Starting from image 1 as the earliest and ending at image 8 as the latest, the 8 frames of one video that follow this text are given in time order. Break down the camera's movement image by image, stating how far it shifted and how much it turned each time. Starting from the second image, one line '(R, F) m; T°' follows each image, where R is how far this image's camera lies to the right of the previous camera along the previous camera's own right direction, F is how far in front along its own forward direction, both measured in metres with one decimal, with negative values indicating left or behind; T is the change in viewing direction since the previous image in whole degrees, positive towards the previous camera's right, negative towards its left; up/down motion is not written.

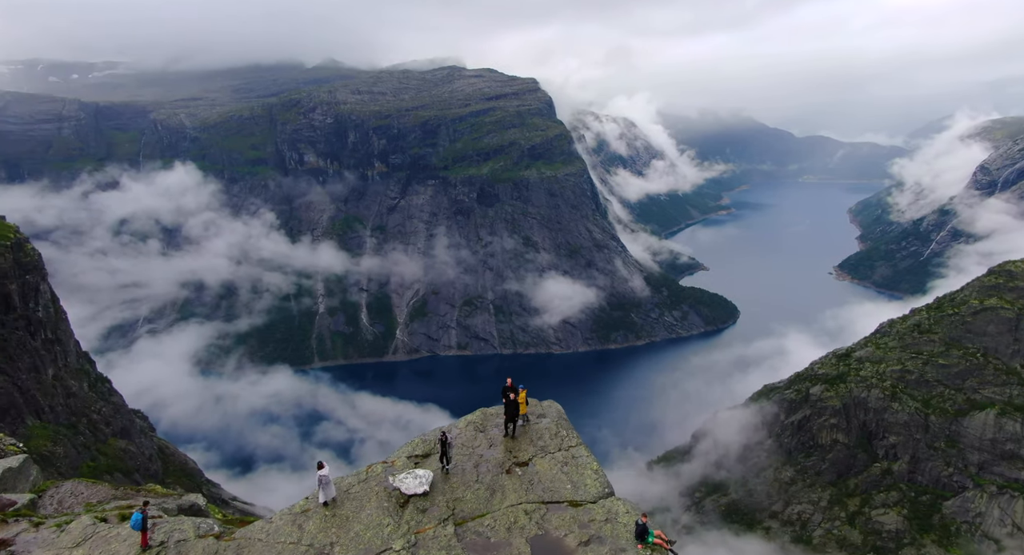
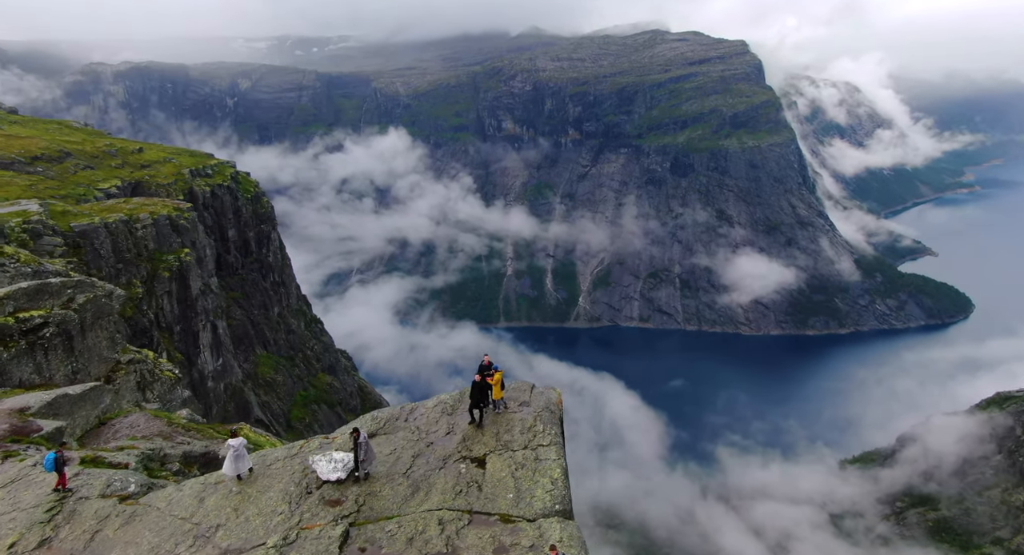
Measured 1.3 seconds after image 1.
(+5.6, +5.5) m; -11°
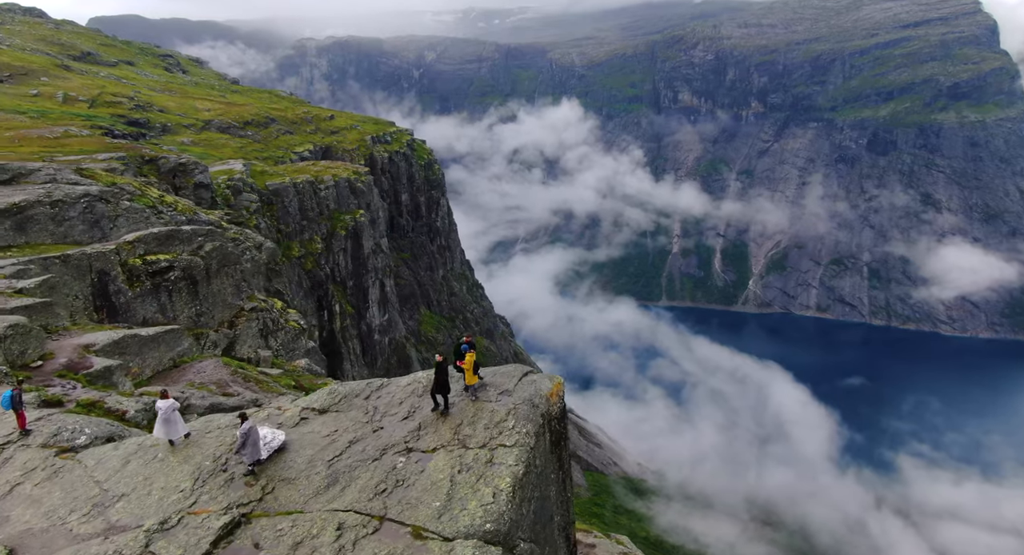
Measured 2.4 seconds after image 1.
(+4.4, +4.3) m; -11°
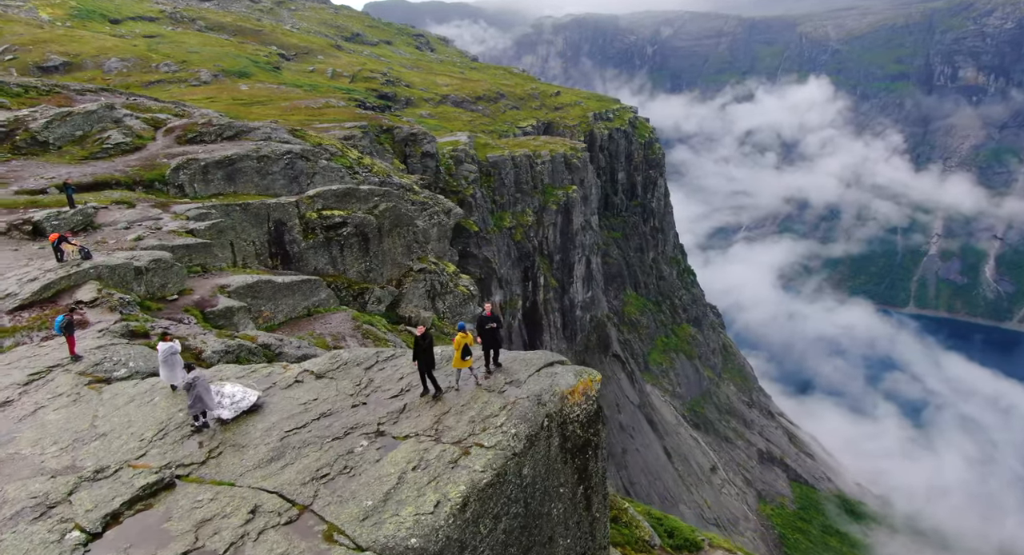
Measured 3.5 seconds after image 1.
(+4.2, +3.9) m; -16°
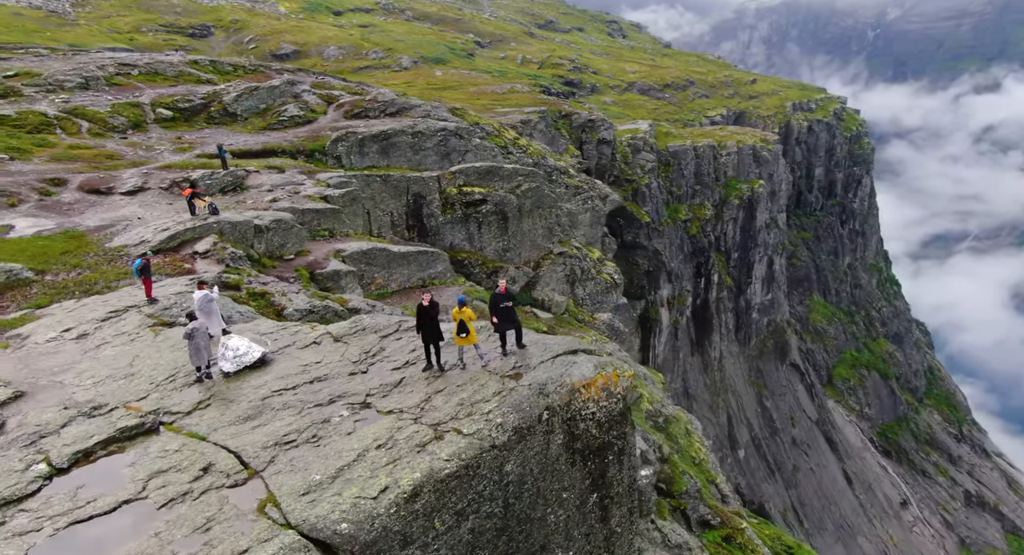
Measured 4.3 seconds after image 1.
(+3.2, +2.3) m; -13°
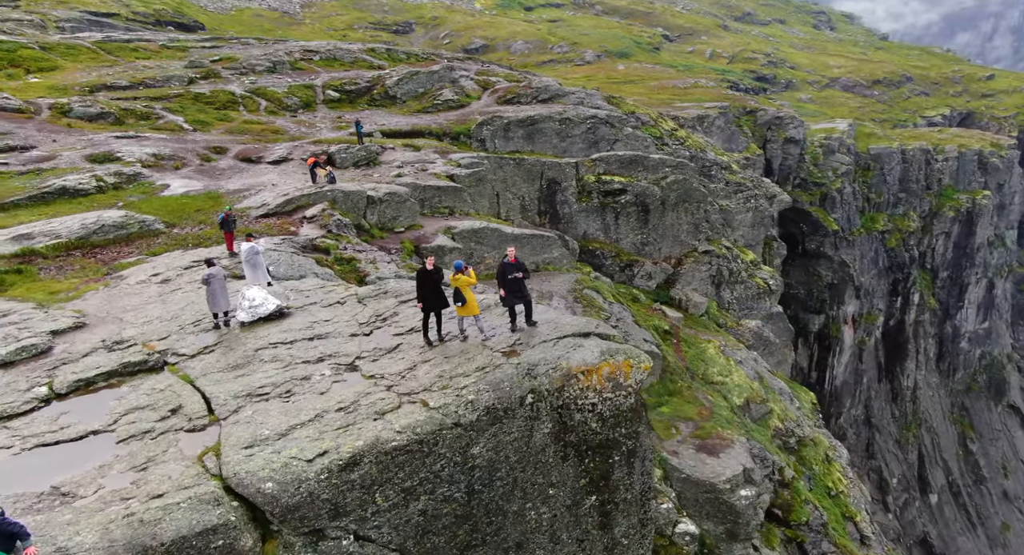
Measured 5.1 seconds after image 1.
(+3.1, +2.0) m; -13°
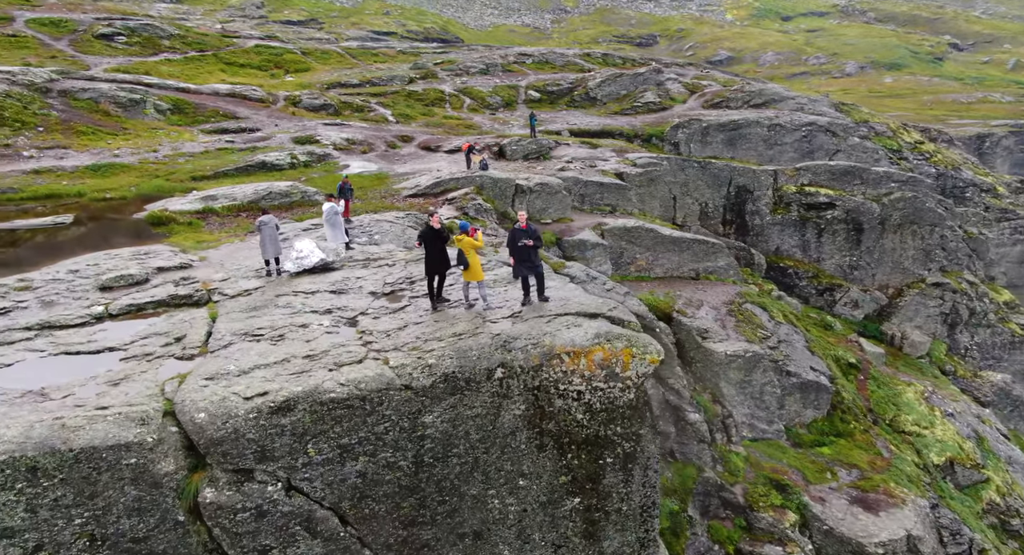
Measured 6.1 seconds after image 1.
(+3.8, +2.0) m; -18°
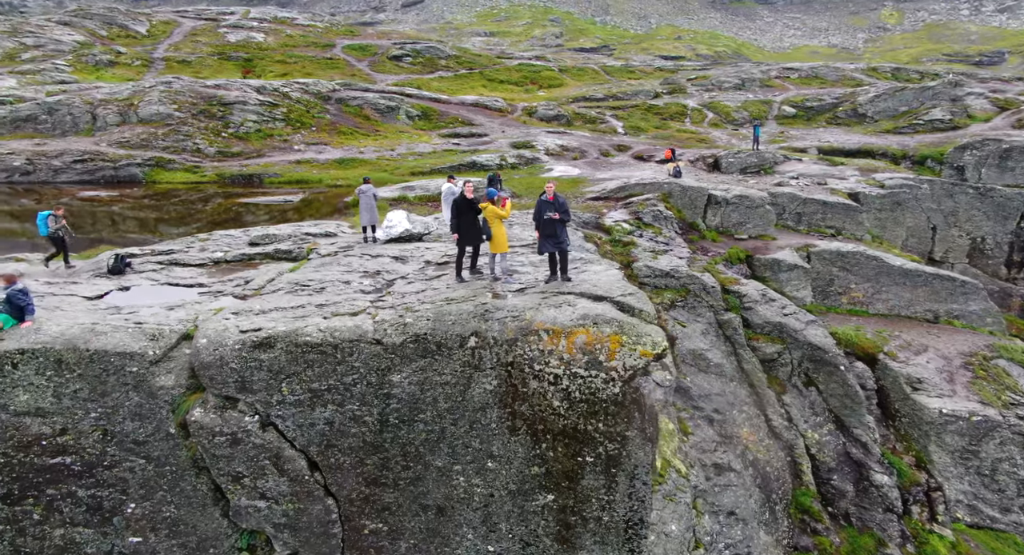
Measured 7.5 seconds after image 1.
(+4.2, +1.5) m; -22°
